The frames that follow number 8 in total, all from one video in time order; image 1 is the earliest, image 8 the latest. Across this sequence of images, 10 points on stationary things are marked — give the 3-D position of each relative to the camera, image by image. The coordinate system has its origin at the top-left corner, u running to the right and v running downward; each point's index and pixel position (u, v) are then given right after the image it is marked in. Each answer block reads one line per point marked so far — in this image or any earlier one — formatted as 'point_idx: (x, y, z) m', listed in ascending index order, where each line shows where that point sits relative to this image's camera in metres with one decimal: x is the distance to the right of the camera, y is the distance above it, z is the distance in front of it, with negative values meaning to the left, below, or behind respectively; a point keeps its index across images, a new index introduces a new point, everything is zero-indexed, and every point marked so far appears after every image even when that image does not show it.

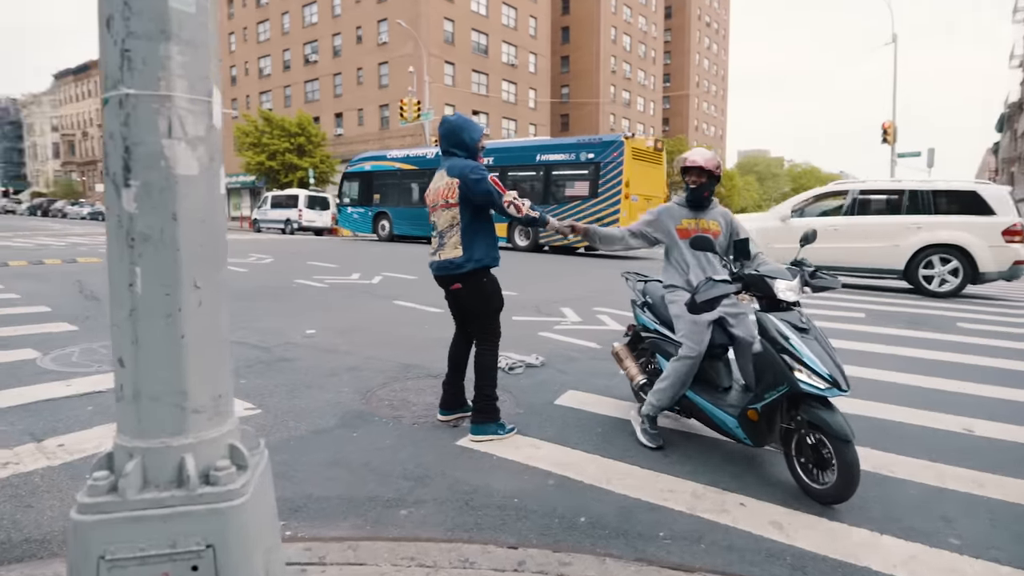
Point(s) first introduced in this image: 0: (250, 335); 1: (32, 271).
0: (-2.6, -0.5, +6.2) m
1: (-8.3, +0.3, +11.0) m
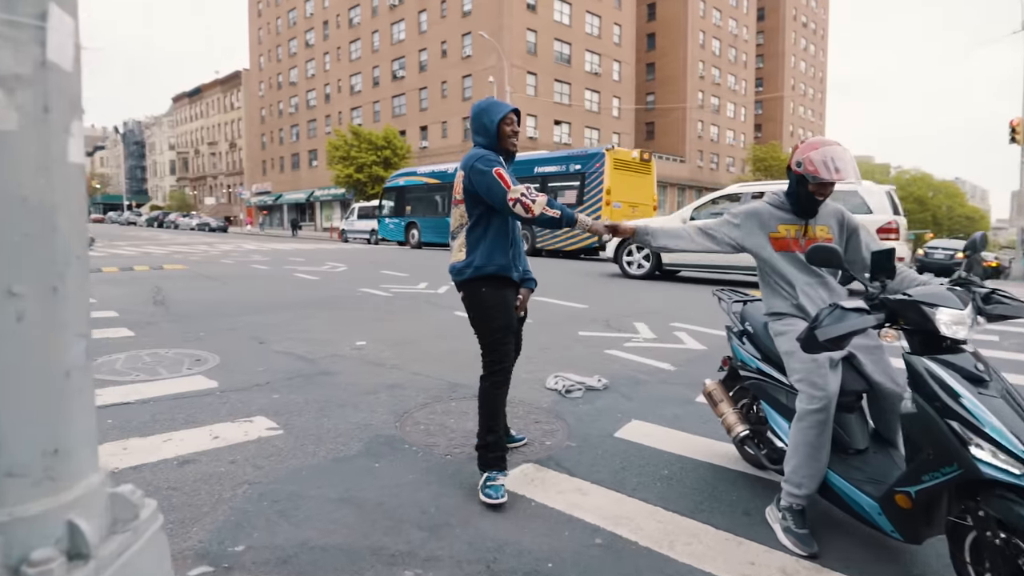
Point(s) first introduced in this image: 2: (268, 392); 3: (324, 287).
0: (-2.0, -0.6, +6.0) m
1: (-7.0, +0.2, +11.4) m
2: (-1.8, -0.8, +4.6) m
3: (-3.2, 0.0, +10.6) m
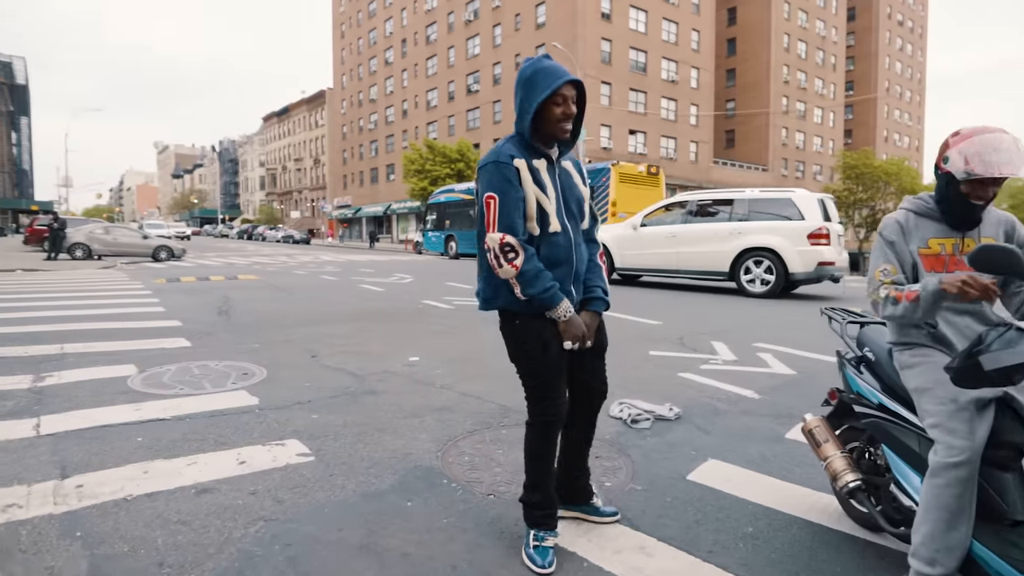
0: (-1.5, -0.7, +5.7) m
1: (-5.8, +0.1, +11.7) m
2: (-1.4, -0.8, +4.3) m
3: (-2.1, -0.2, +10.5) m
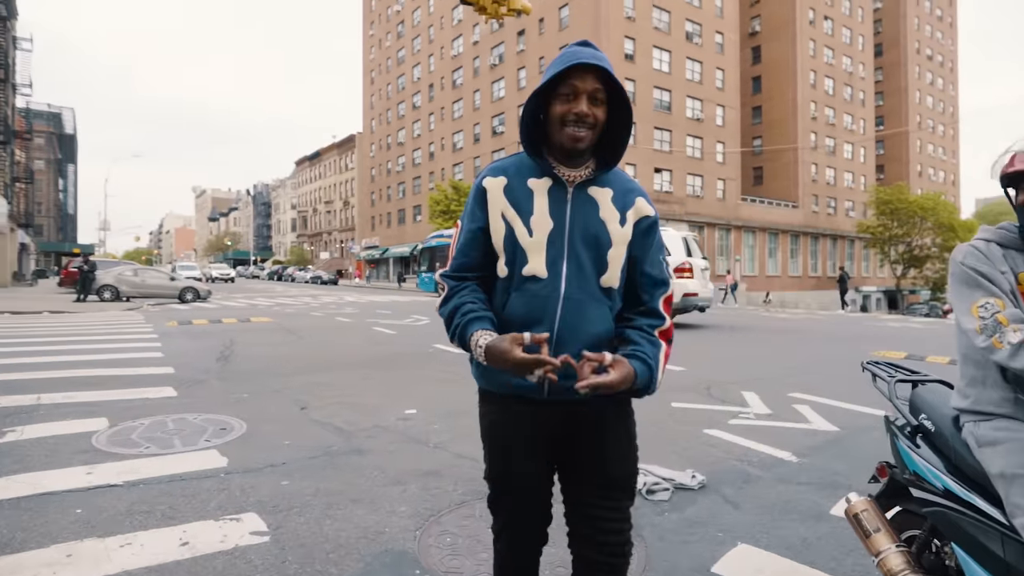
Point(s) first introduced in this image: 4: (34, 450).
0: (-1.4, -1.0, +5.2) m
1: (-5.5, -0.7, +11.4) m
2: (-1.4, -1.1, +3.8) m
3: (-1.8, -0.9, +10.0) m
4: (-3.2, -1.1, +4.2) m
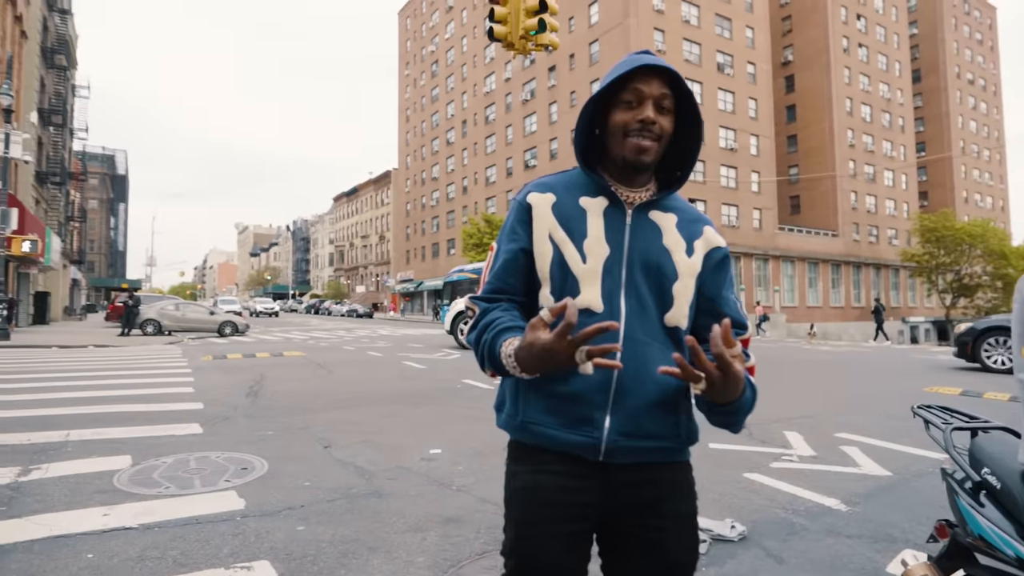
0: (-1.2, -1.3, +5.1) m
1: (-4.9, -1.4, +11.5) m
2: (-1.3, -1.4, +3.7) m
3: (-1.3, -1.4, +9.9) m
4: (-3.0, -1.3, +4.1) m
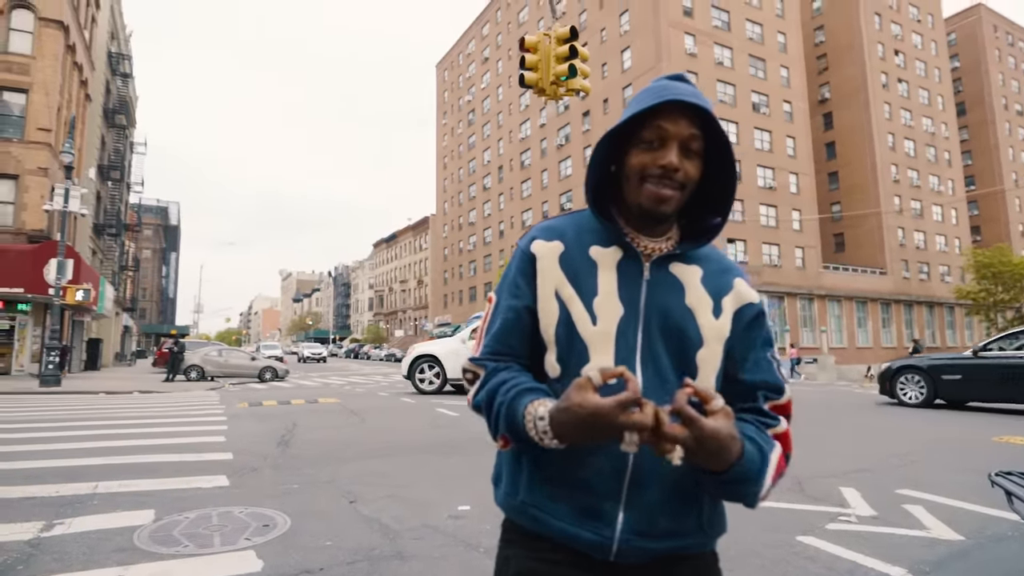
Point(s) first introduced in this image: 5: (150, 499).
0: (-0.9, -1.7, +4.9) m
1: (-4.3, -2.2, +11.5) m
2: (-1.1, -1.6, +3.5) m
3: (-0.8, -2.1, +9.7) m
4: (-2.8, -1.7, +4.0) m
5: (-3.0, -1.7, +5.1) m
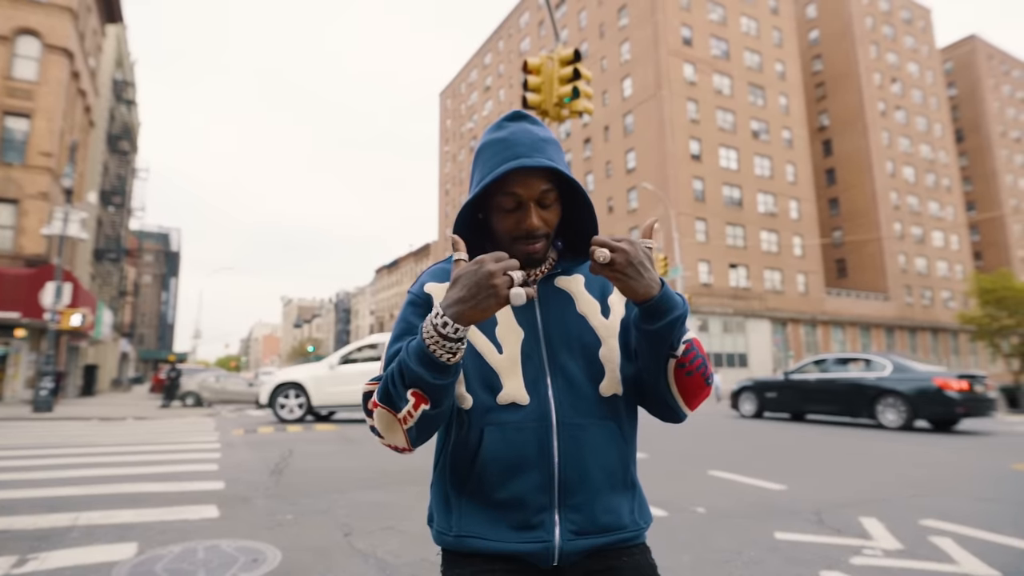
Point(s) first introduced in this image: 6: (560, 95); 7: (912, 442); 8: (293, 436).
0: (-0.9, -1.9, +4.6) m
1: (-4.2, -2.6, +11.2) m
2: (-1.1, -1.7, +3.2) m
3: (-0.7, -2.4, +9.4) m
4: (-2.8, -1.8, +3.8) m
5: (-2.9, -1.9, +4.9) m
6: (+0.7, +2.9, +9.5) m
7: (+6.3, -2.3, +9.1) m
8: (-4.1, -2.7, +11.7) m
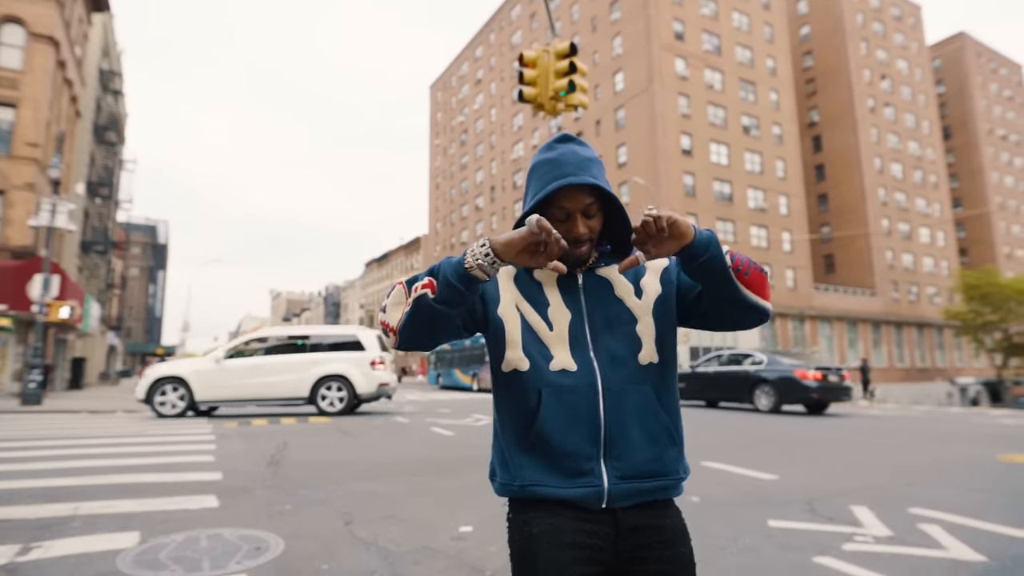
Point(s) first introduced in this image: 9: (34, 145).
0: (-0.9, -1.8, +4.6) m
1: (-4.4, -2.5, +11.2) m
2: (-1.1, -1.7, +3.3) m
3: (-0.8, -2.3, +9.4) m
4: (-2.8, -1.7, +3.8) m
5: (-2.9, -1.8, +4.9) m
6: (+0.7, +3.0, +9.6) m
7: (+6.2, -2.2, +9.3) m
8: (-4.2, -2.6, +11.7) m
9: (-15.1, +4.5, +20.0) m
